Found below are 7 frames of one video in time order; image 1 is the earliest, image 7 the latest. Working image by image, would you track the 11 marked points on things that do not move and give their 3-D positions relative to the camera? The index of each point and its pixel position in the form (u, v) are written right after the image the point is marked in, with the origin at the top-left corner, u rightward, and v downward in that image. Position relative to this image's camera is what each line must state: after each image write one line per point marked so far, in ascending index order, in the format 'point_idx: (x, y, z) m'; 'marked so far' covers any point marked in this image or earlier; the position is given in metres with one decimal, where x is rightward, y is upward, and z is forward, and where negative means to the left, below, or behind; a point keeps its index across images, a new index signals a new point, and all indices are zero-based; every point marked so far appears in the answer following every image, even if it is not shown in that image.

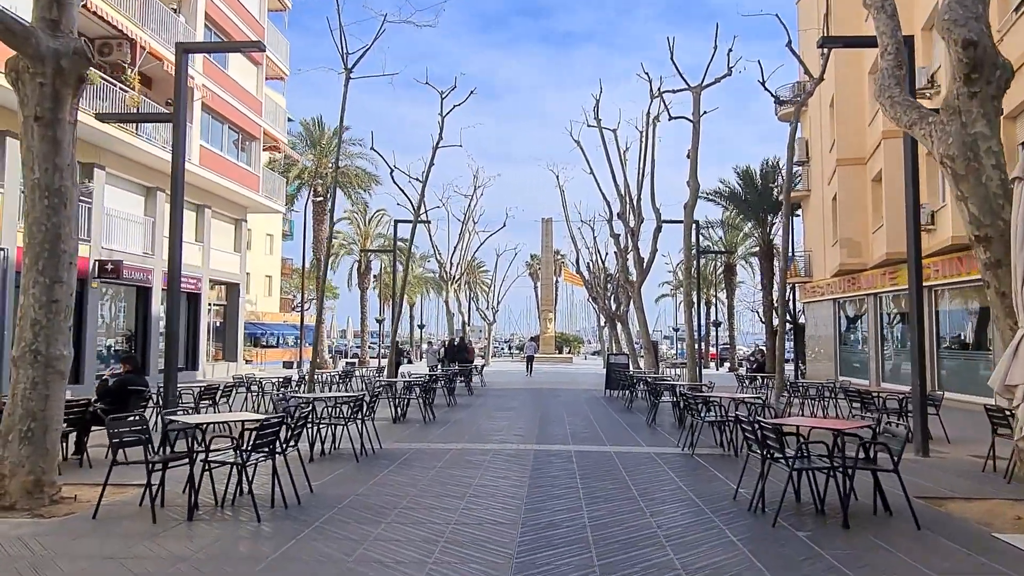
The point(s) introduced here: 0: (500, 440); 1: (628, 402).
0: (-0.2, -2.3, +11.0) m
1: (+3.0, -2.9, +18.9) m
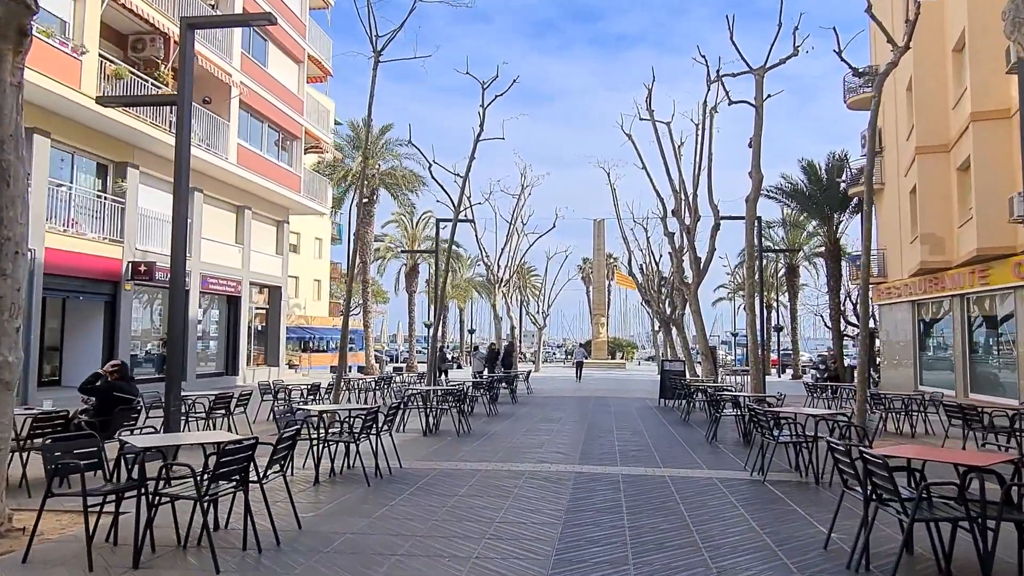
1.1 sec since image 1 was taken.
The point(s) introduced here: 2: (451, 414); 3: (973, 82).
0: (+0.3, -2.3, +9.6) m
1: (+4.1, -3.0, +17.3) m
2: (-1.2, -2.5, +14.3) m
3: (+11.5, +5.1, +18.2) m
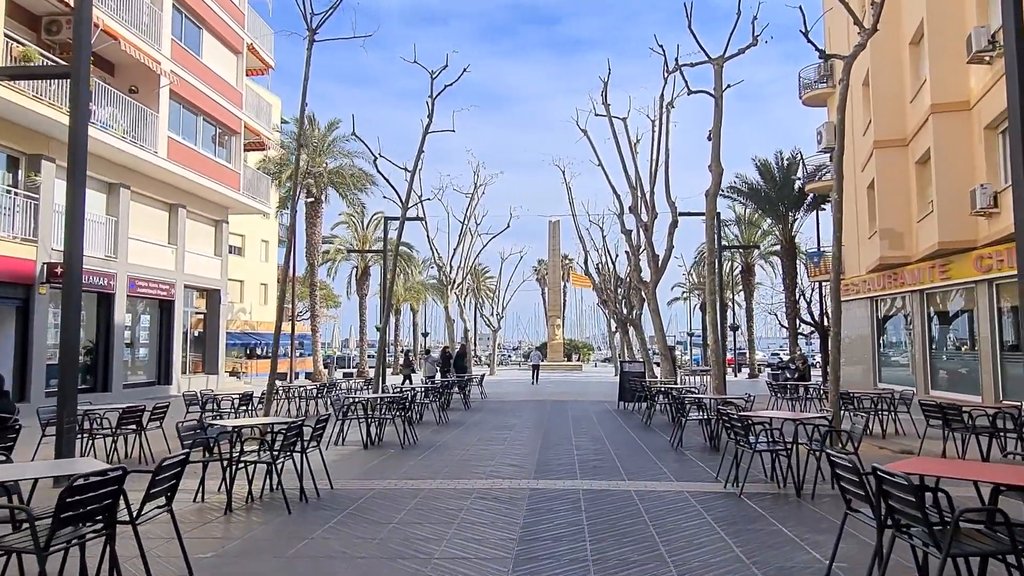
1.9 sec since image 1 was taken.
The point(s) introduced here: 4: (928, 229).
0: (-0.3, -2.2, +8.6) m
1: (+3.0, -2.9, +16.5) m
2: (-2.1, -2.5, +13.2) m
3: (+10.3, +5.2, +17.9) m
4: (+10.7, +1.5, +18.8) m
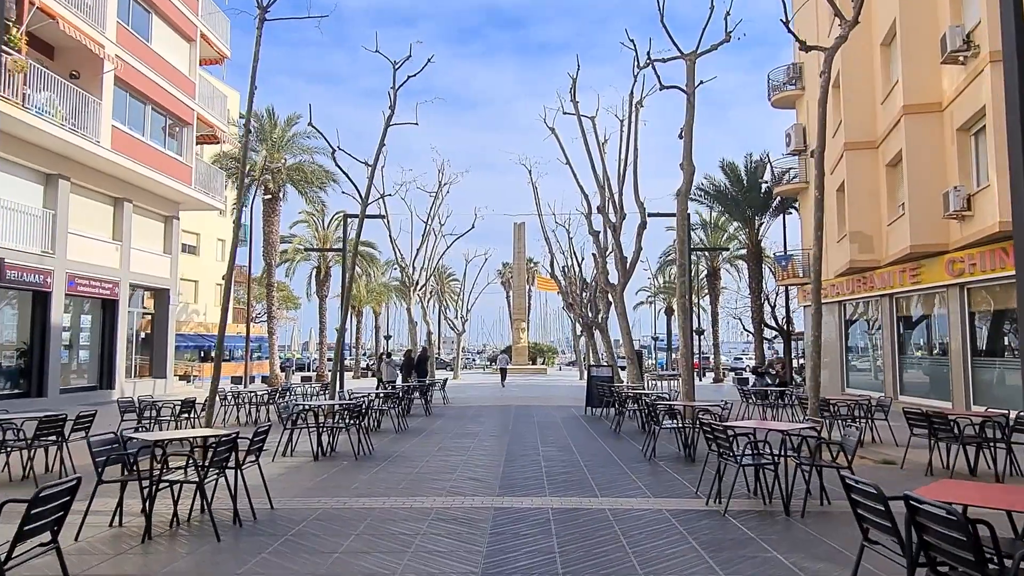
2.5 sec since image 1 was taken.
0: (-0.7, -2.2, +7.9) m
1: (+2.2, -2.9, +15.9) m
2: (-2.7, -2.4, +12.4) m
3: (+9.5, +5.2, +17.7) m
4: (+9.8, +1.4, +18.5) m
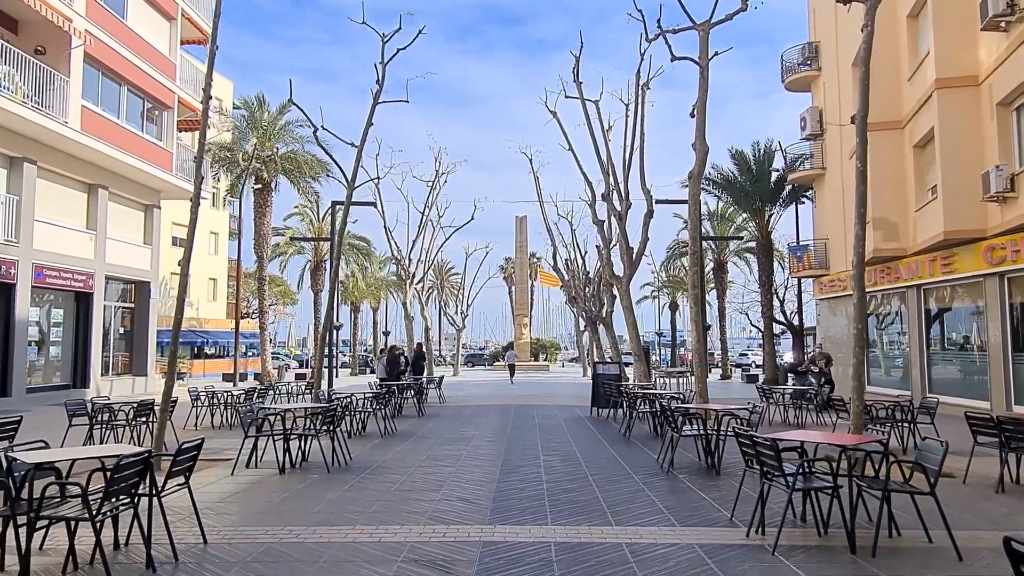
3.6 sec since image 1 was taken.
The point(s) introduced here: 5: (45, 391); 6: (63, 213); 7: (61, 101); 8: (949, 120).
0: (-0.8, -2.0, +6.5) m
1: (+2.2, -2.7, +14.5) m
2: (-2.8, -2.3, +11.0) m
3: (+9.4, +5.4, +16.2) m
4: (+9.8, +1.7, +17.1) m
5: (-12.4, -2.7, +19.5) m
6: (-12.3, +2.0, +20.0) m
7: (-11.2, +4.6, +18.1) m
8: (+9.6, +3.7, +15.9) m
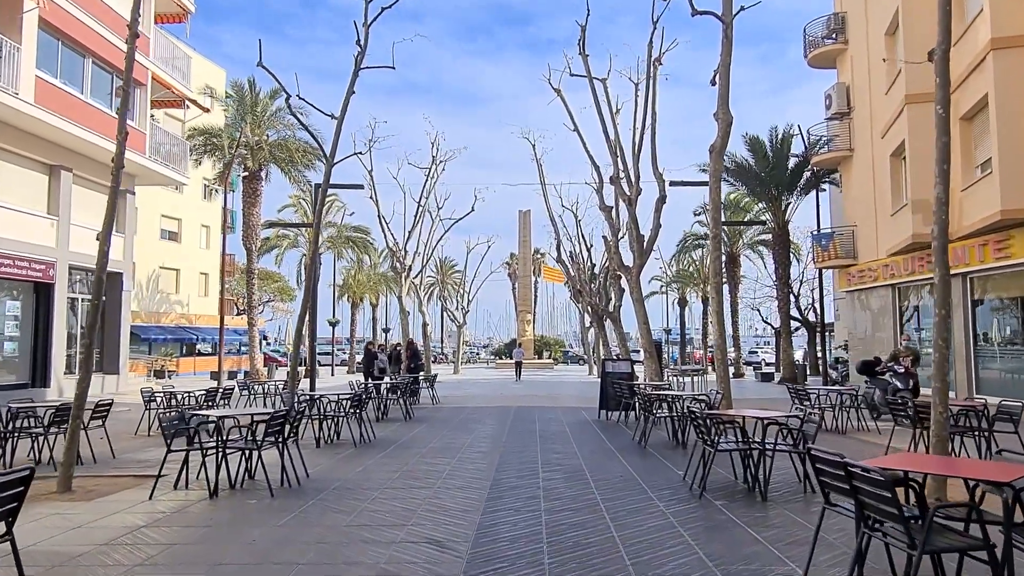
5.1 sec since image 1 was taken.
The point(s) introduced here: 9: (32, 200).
0: (-0.9, -1.8, +4.7) m
1: (+2.1, -2.5, +12.7) m
2: (-2.8, -2.0, +9.2) m
3: (+9.4, +5.6, +14.3) m
4: (+9.7, +1.9, +15.2) m
5: (-12.4, -2.5, +17.7) m
6: (-12.3, +2.3, +18.2) m
7: (-11.2, +4.9, +16.3) m
8: (+9.5, +3.9, +14.0) m
9: (-12.3, +2.3, +18.7) m
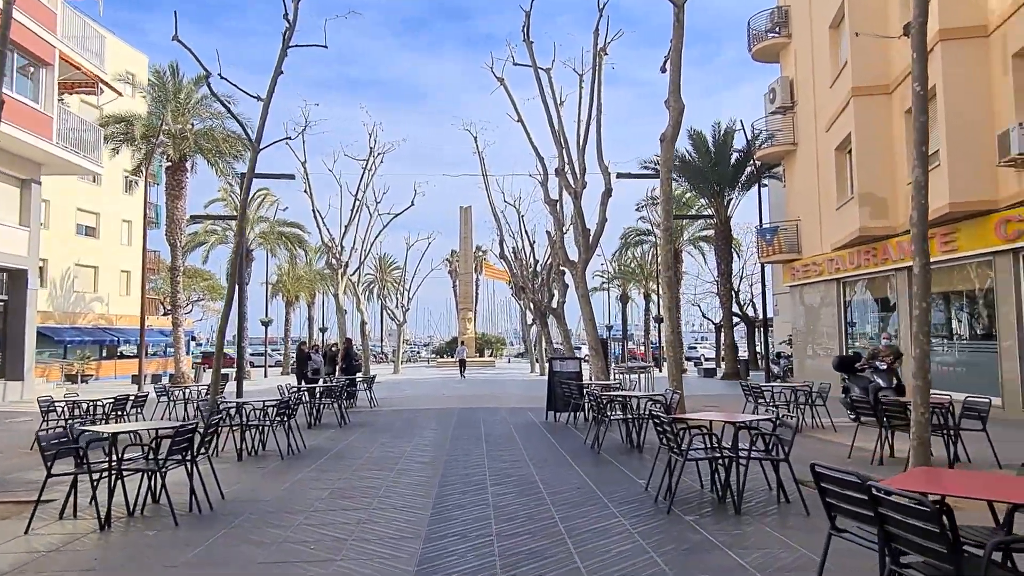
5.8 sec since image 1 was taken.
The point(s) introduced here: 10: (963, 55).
0: (-1.1, -1.7, +3.8) m
1: (+1.2, -2.4, +12.0) m
2: (-3.5, -2.0, +8.1) m
3: (+8.3, +5.8, +14.2) m
4: (+8.6, +2.0, +15.1) m
5: (-13.7, -2.4, +15.8) m
6: (-13.6, +2.3, +16.3) m
7: (-12.4, +4.9, +14.5) m
8: (+8.4, +4.1, +13.9) m
9: (-13.6, +2.3, +16.8) m
10: (+8.5, +4.4, +13.9) m
